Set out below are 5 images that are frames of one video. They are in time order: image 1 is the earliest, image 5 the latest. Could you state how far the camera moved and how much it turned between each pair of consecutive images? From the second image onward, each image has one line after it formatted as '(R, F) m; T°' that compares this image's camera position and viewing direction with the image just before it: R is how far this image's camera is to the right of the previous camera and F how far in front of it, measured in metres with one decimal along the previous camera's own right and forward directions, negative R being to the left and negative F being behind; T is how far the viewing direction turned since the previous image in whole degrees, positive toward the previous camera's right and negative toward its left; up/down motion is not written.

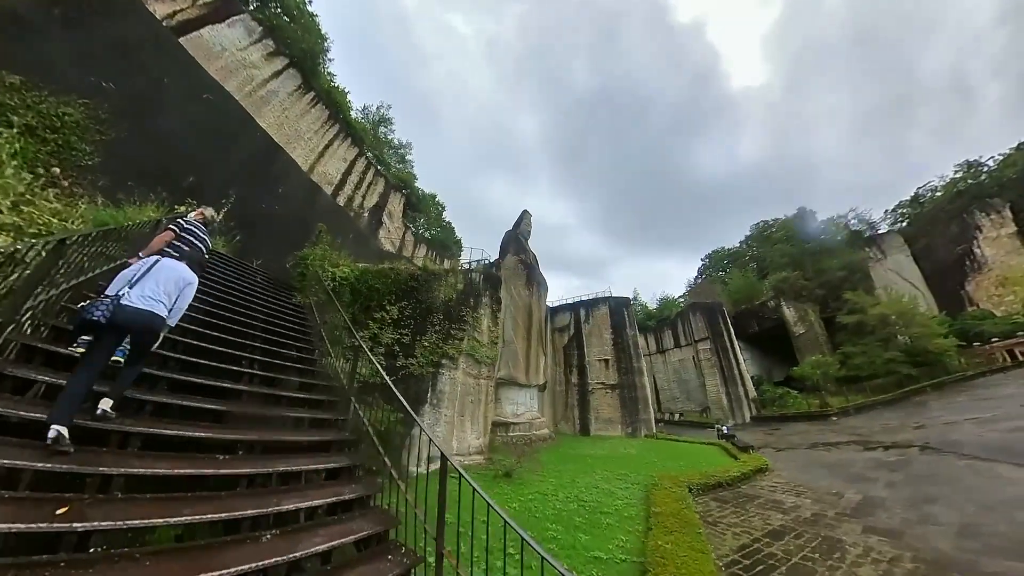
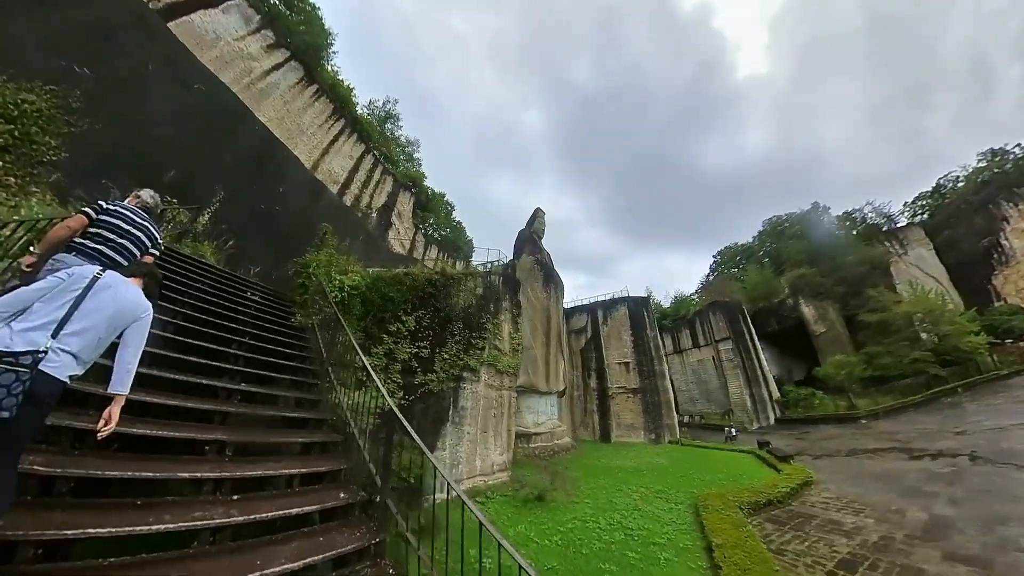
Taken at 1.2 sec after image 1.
(-0.6, +0.6) m; 0°
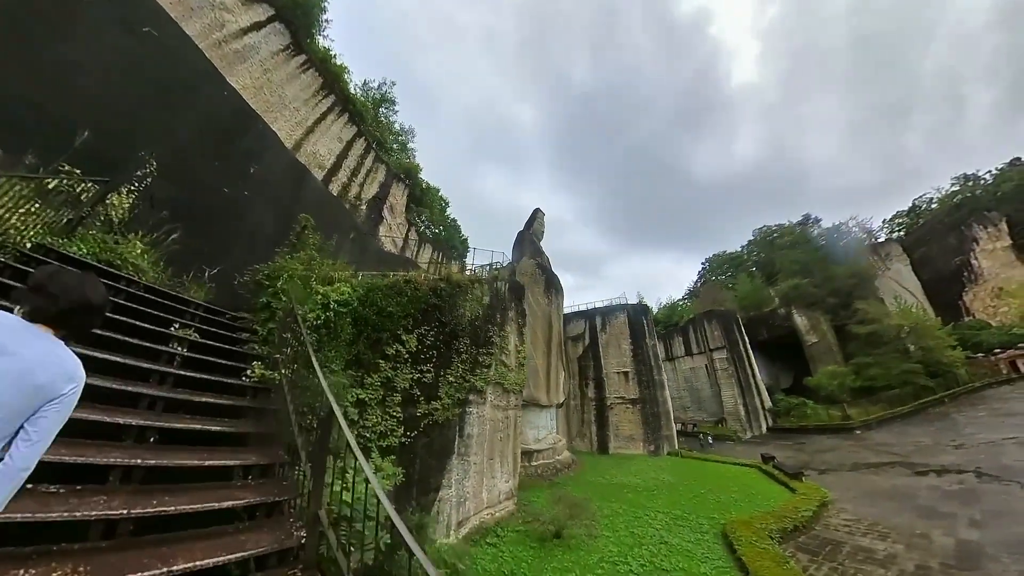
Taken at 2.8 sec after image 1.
(-0.8, +0.8) m; +4°
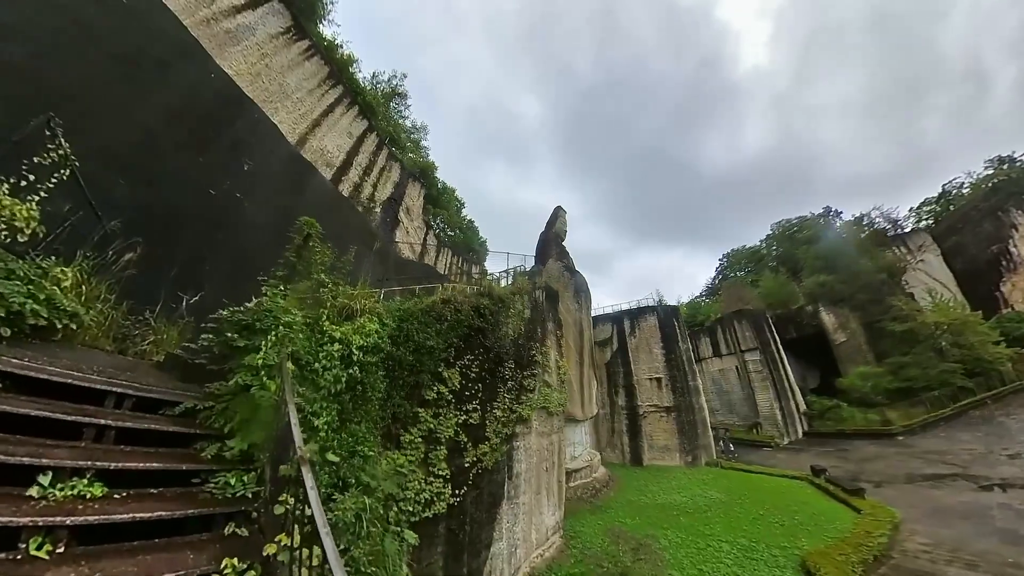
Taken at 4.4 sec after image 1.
(-0.8, +0.7) m; 0°
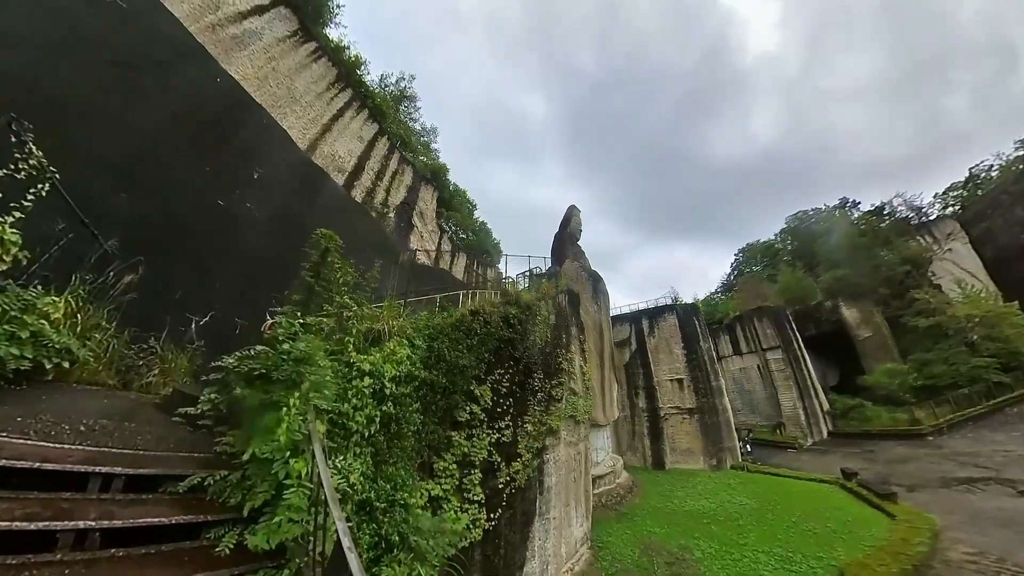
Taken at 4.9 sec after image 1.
(-0.3, +0.2) m; -1°
